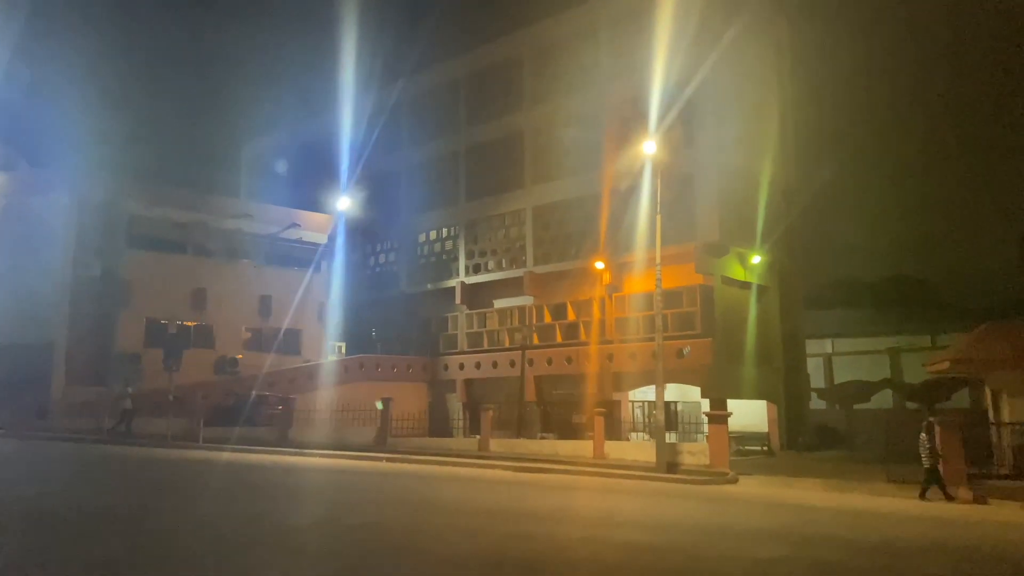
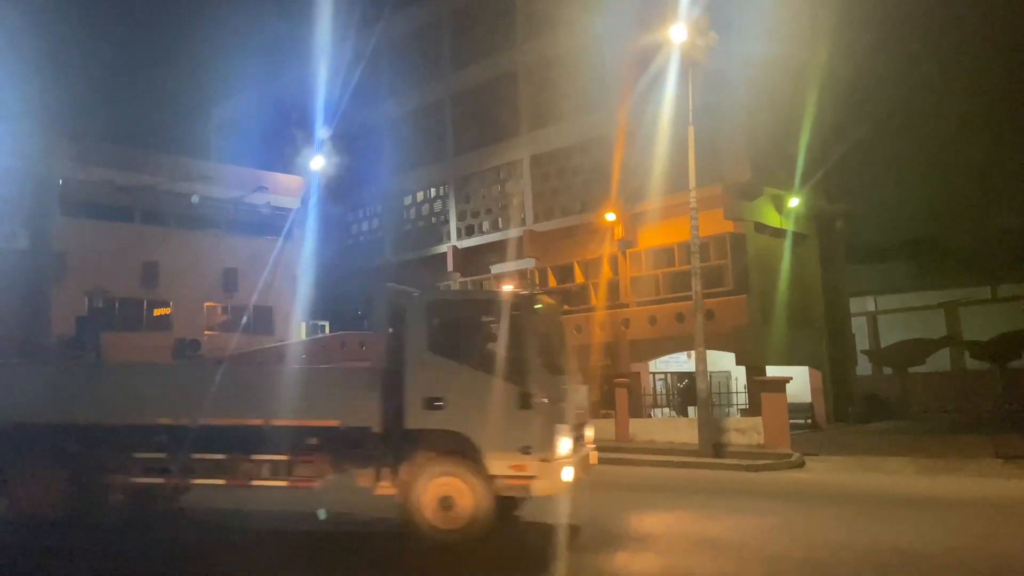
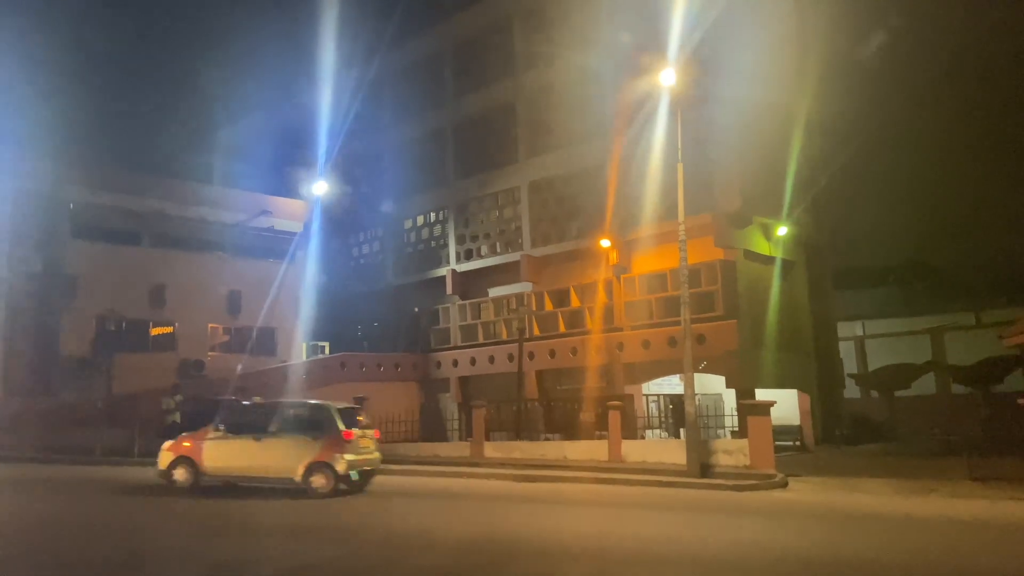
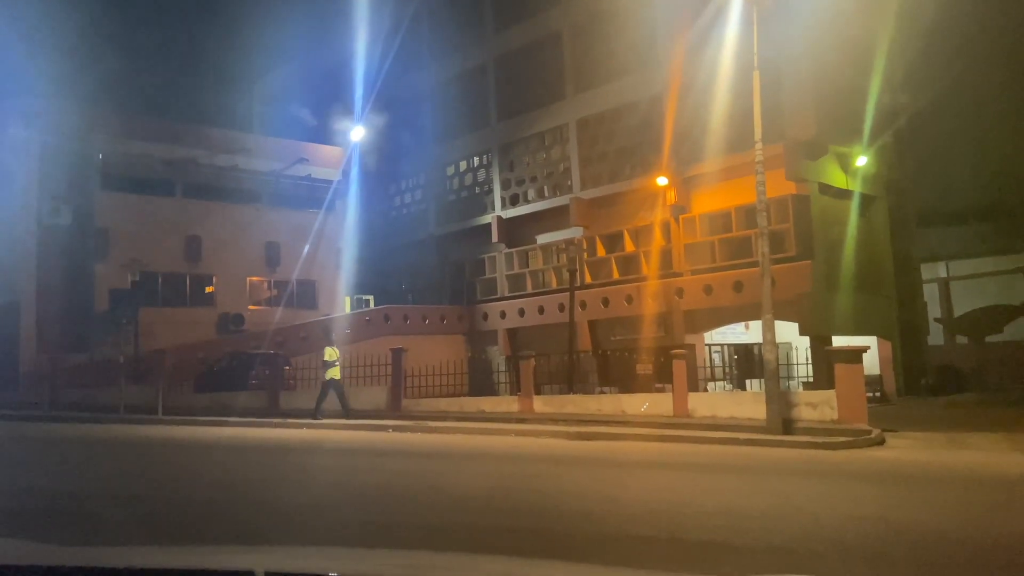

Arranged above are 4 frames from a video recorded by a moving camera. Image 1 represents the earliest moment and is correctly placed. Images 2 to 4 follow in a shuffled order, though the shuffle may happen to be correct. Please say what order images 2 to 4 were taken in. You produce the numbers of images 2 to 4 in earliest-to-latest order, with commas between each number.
3, 2, 4
